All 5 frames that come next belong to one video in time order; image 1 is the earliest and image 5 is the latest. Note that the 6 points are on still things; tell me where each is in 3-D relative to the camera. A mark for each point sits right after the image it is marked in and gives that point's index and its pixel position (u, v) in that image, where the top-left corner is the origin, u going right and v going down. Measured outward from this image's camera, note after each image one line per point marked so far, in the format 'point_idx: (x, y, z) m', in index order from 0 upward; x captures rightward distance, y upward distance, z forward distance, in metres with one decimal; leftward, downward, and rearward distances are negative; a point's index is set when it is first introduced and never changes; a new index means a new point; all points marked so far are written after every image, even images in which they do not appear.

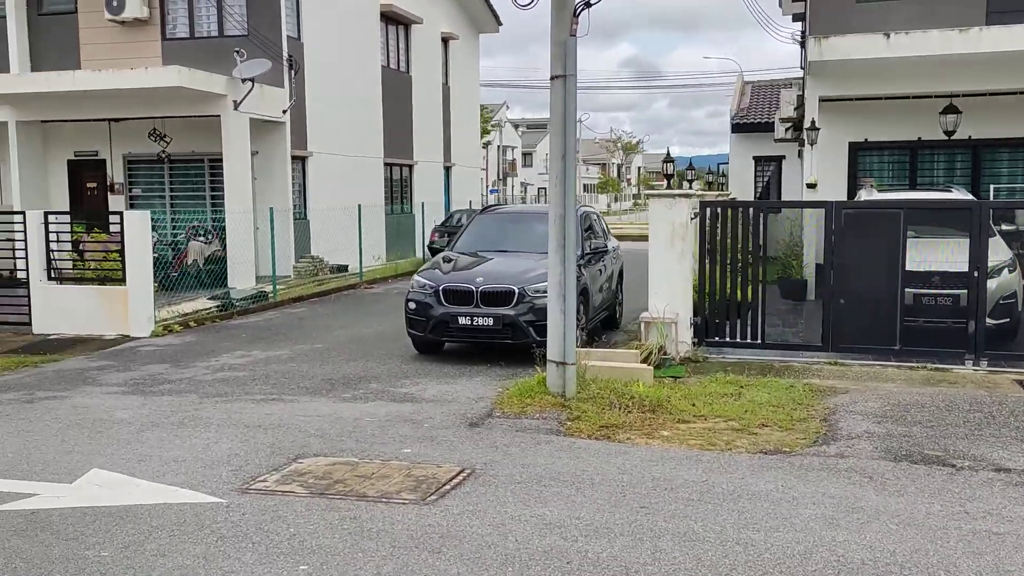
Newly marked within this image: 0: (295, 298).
0: (-3.8, -0.2, +14.9) m
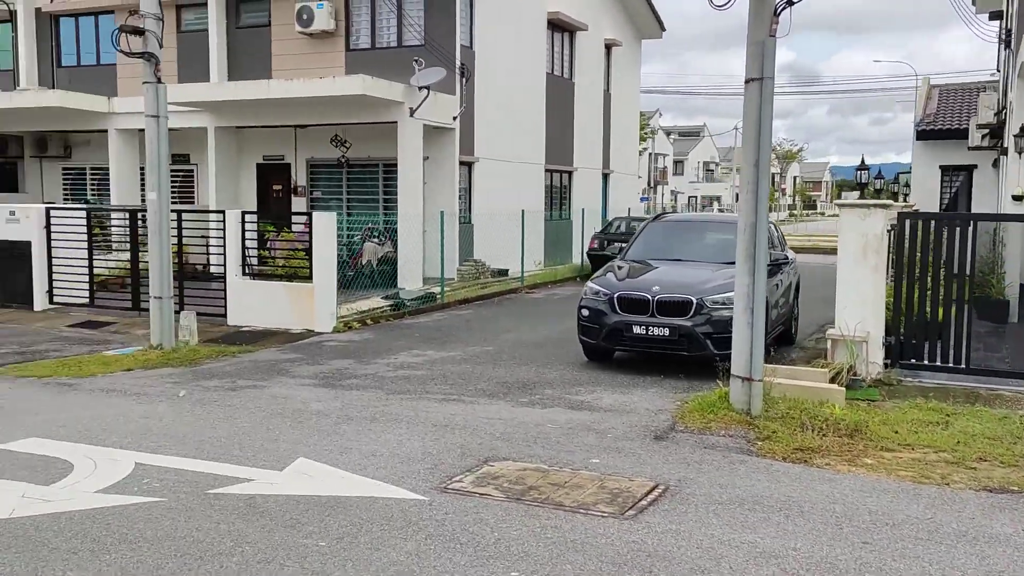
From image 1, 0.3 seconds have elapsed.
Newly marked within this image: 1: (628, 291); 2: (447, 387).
0: (-0.9, -0.2, +15.2) m
1: (+1.3, 0.0, +9.8) m
2: (-0.7, -1.0, +8.8) m
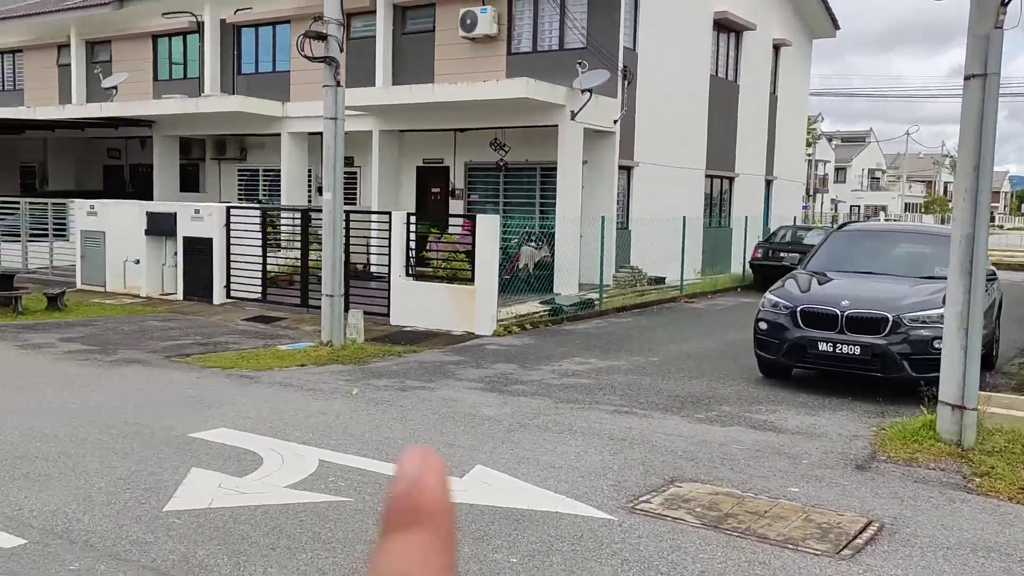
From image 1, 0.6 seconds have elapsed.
0: (+1.9, -0.4, +14.8) m
1: (+3.2, -0.2, +9.1) m
2: (+1.0, -1.1, +8.4) m
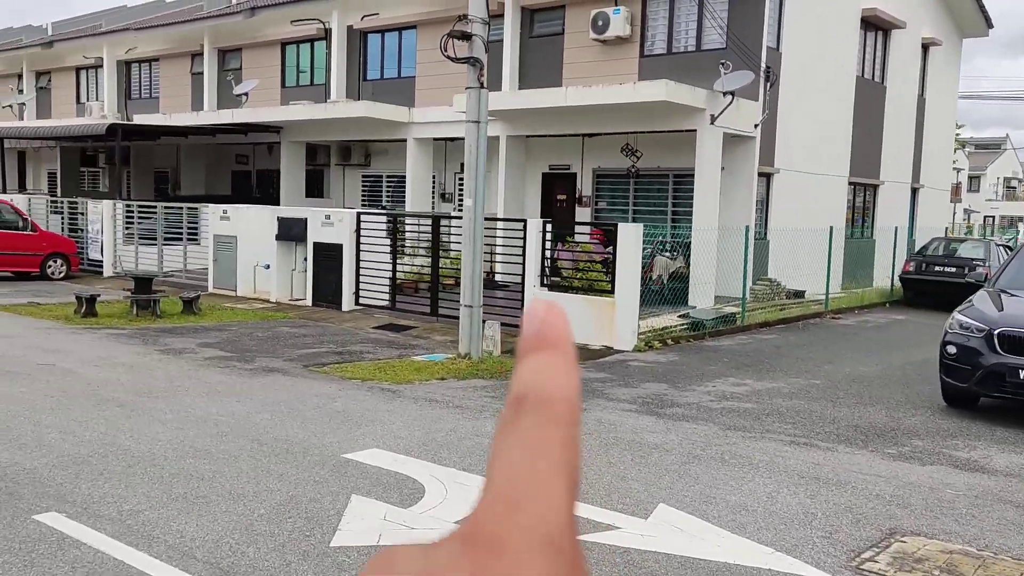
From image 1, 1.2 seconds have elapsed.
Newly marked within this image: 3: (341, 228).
0: (+4.1, -0.6, +13.8) m
1: (+4.7, -0.4, +8.0) m
2: (+2.5, -1.2, +7.5) m
3: (-2.9, +1.0, +14.3) m
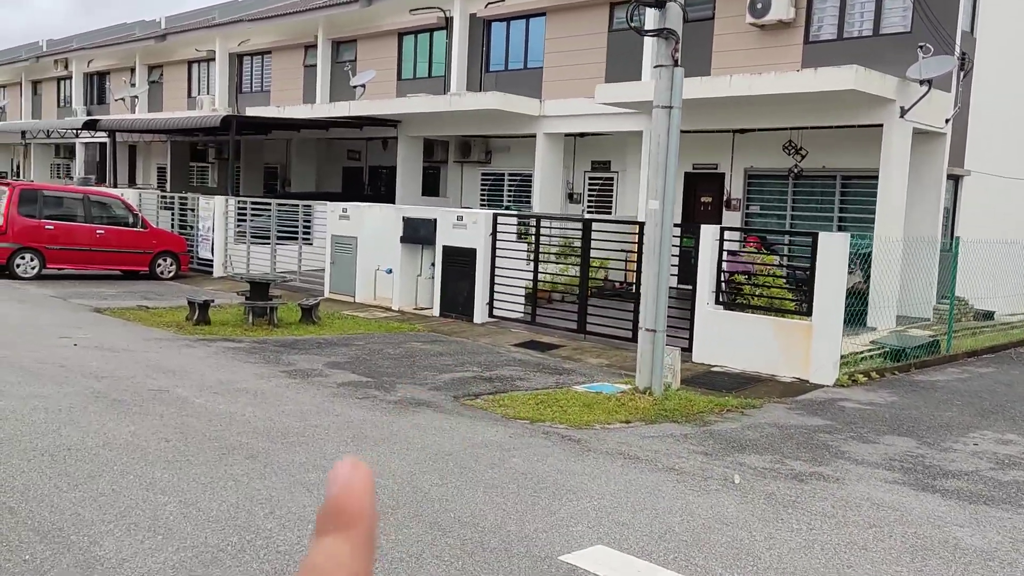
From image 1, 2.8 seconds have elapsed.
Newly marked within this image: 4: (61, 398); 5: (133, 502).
0: (+6.2, -0.9, +11.6) m
1: (+6.3, -0.7, +5.8) m
2: (+4.0, -1.5, +5.5) m
3: (-0.6, +0.9, +12.8) m
4: (-3.6, -0.9, +6.7) m
5: (-2.0, -1.1, +4.5) m
